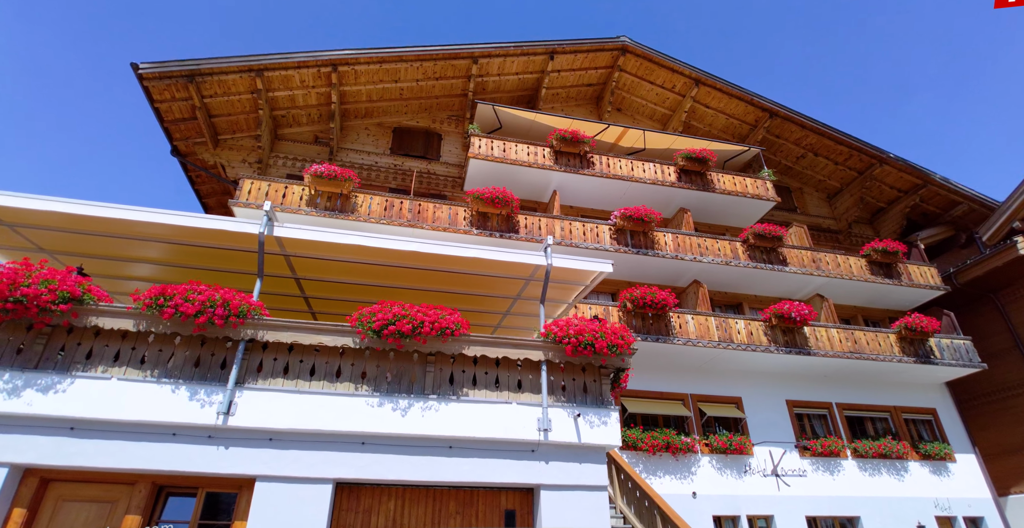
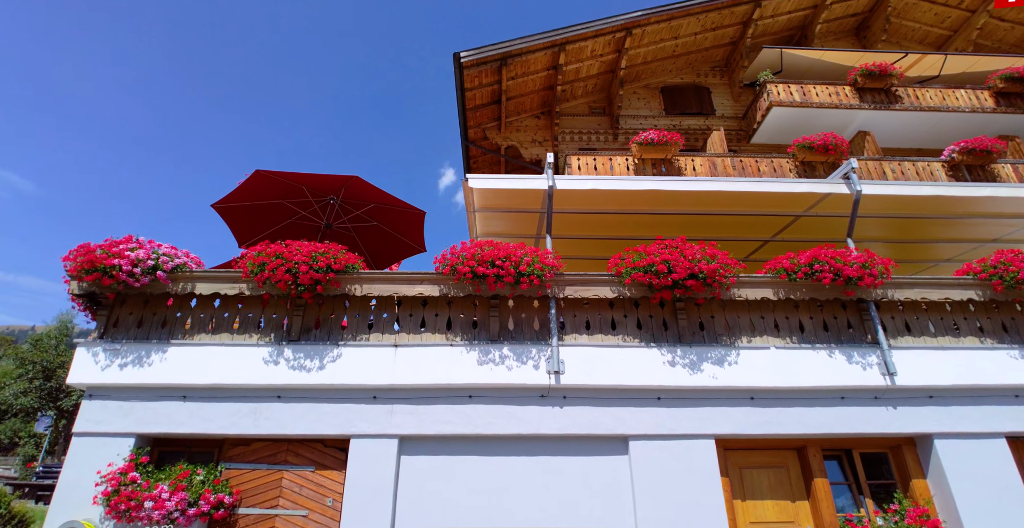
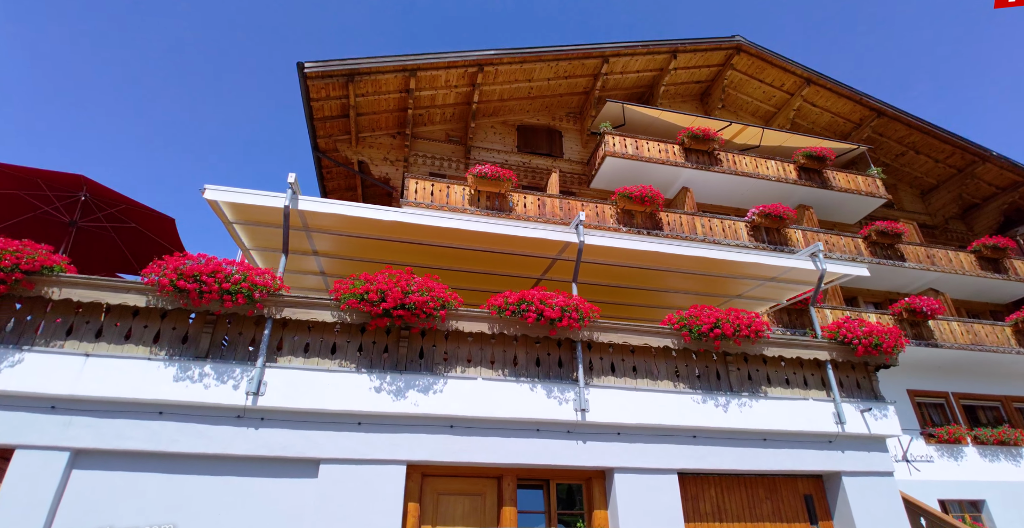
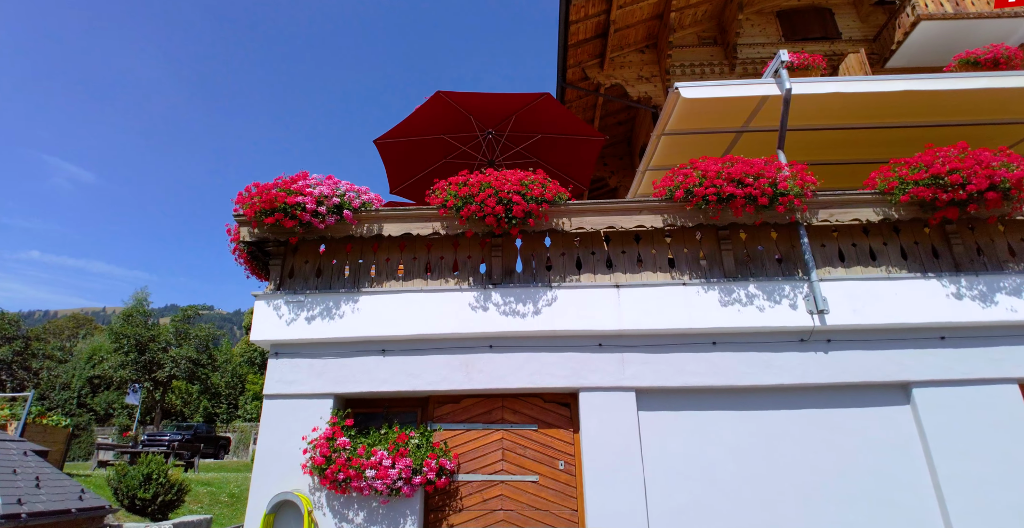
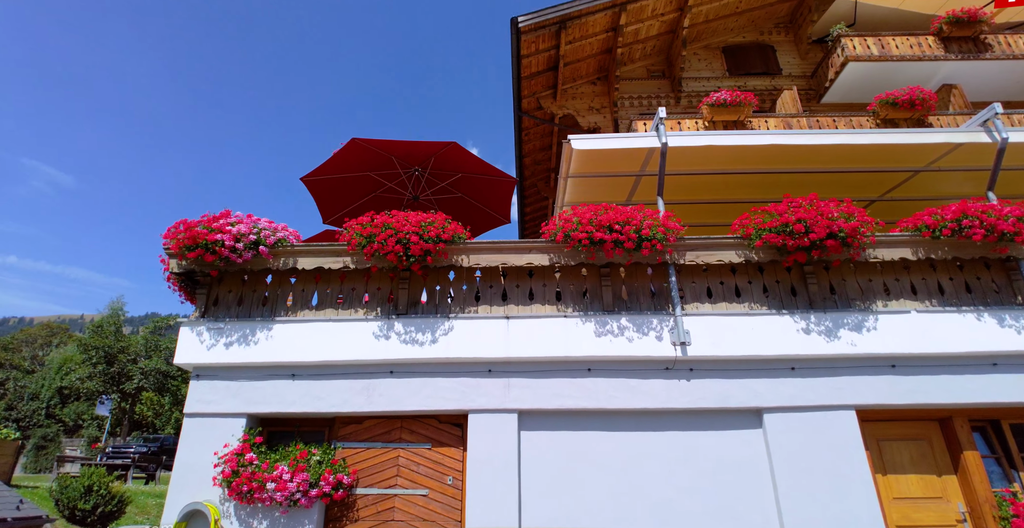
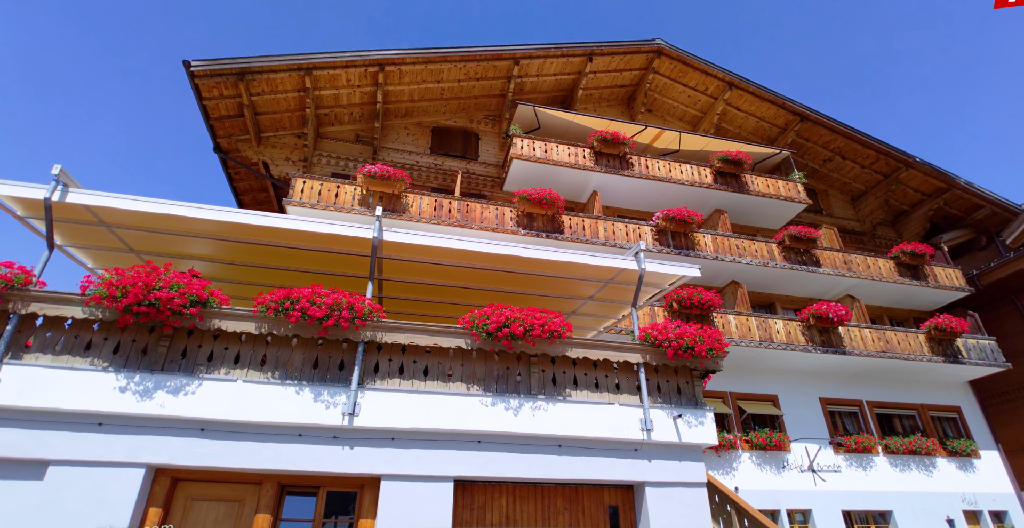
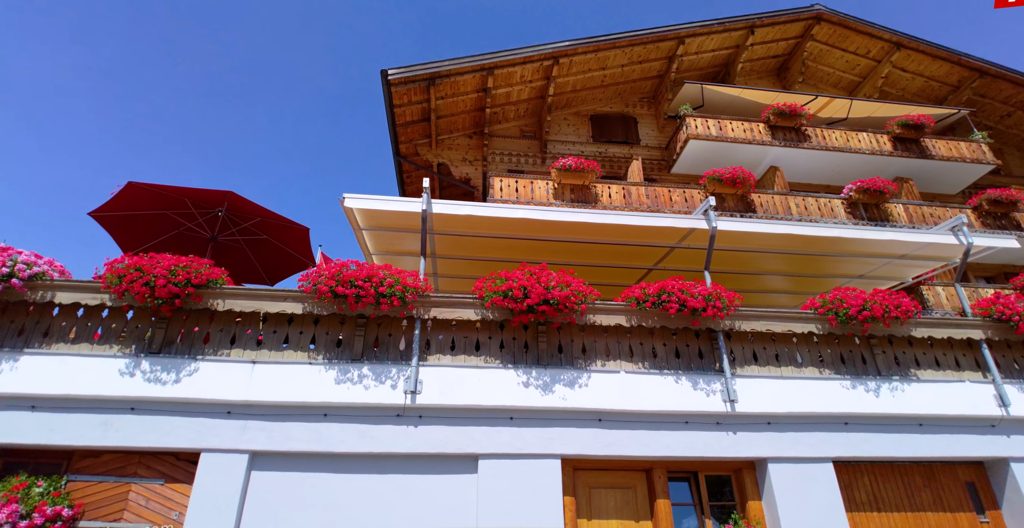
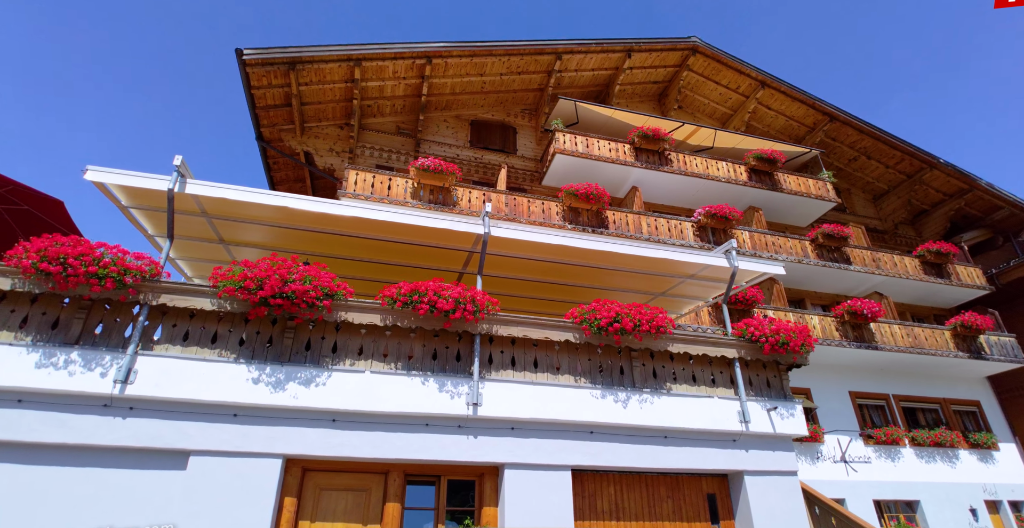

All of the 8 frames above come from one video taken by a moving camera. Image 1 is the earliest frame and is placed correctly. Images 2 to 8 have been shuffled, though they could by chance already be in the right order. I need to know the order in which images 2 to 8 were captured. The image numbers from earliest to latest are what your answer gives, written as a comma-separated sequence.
6, 8, 3, 7, 2, 5, 4
